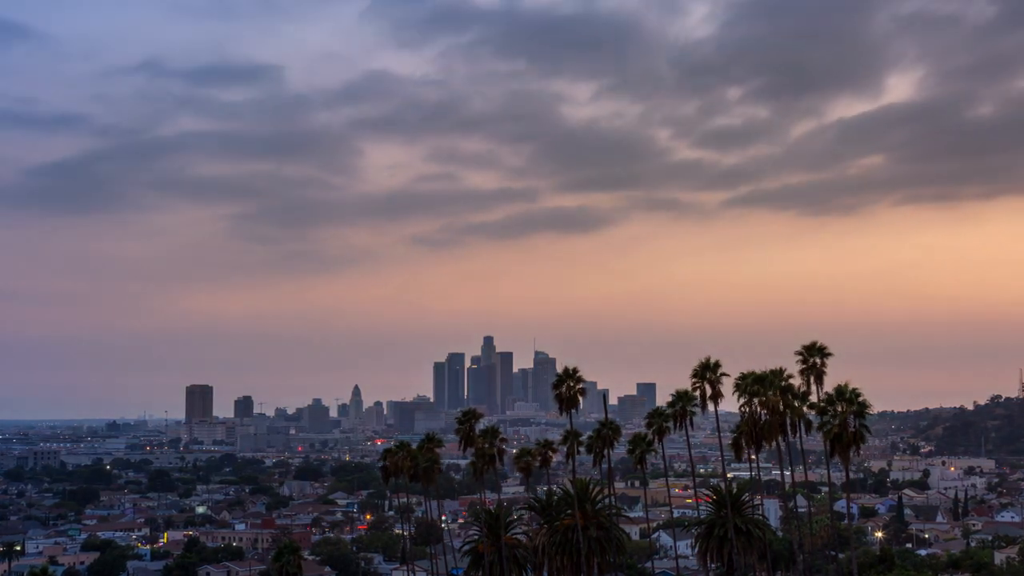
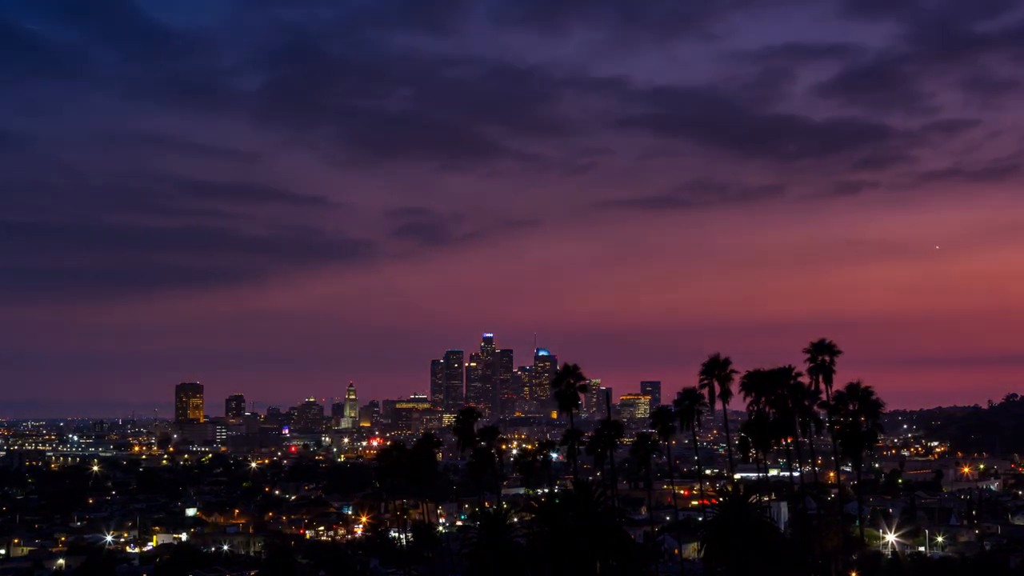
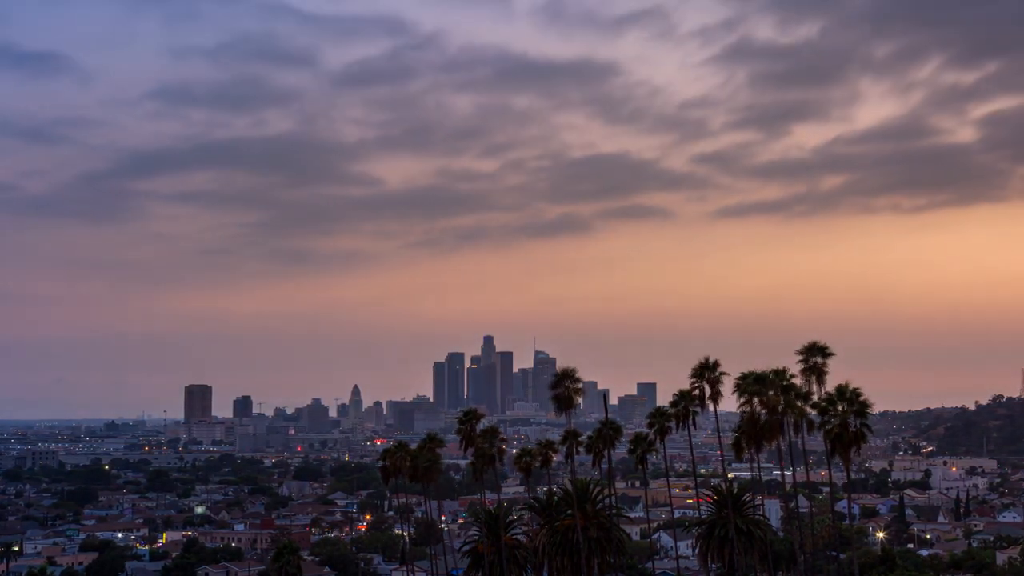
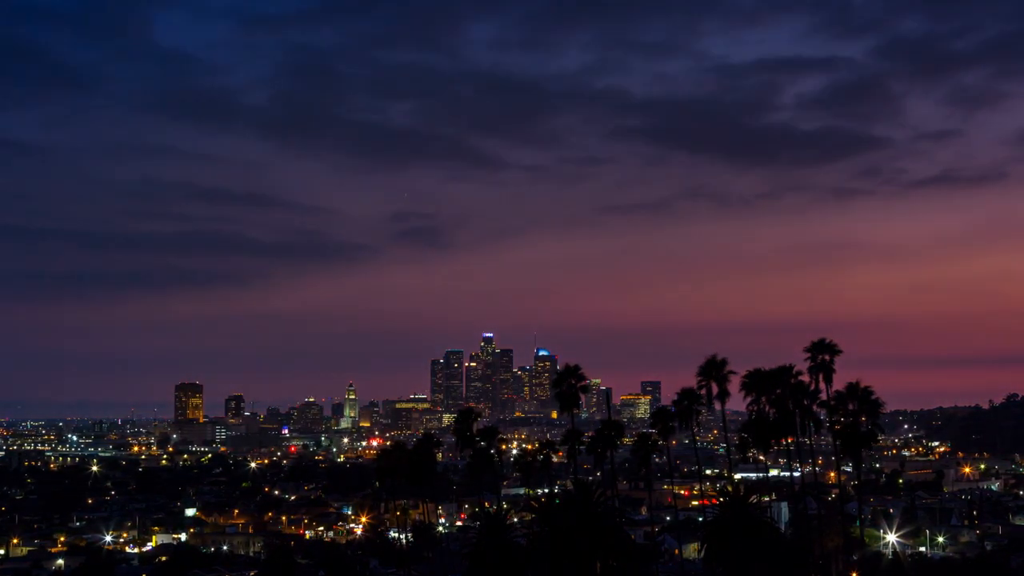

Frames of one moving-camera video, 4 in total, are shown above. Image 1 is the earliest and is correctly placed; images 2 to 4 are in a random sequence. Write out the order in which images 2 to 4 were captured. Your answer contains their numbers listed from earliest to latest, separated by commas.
3, 2, 4
